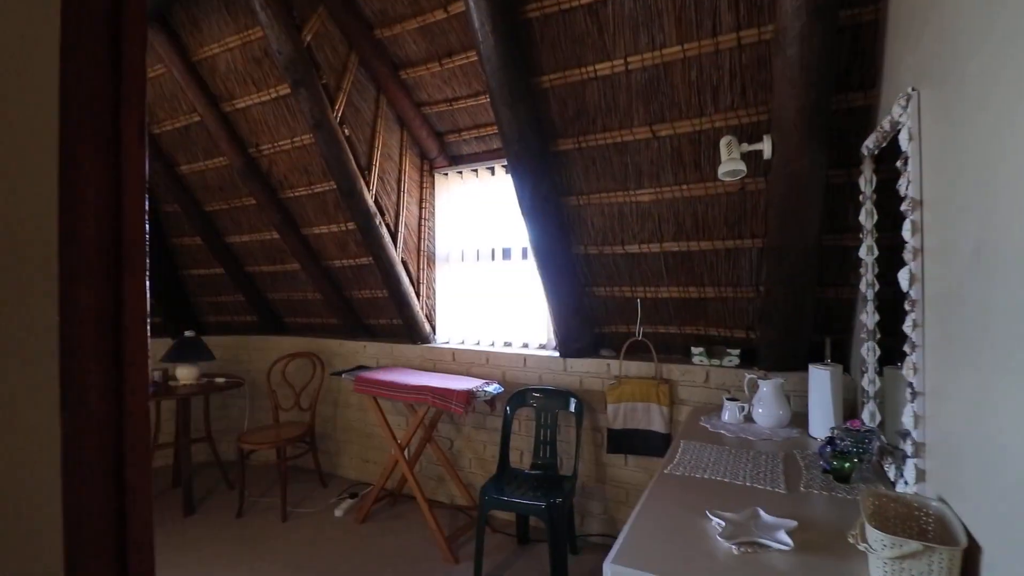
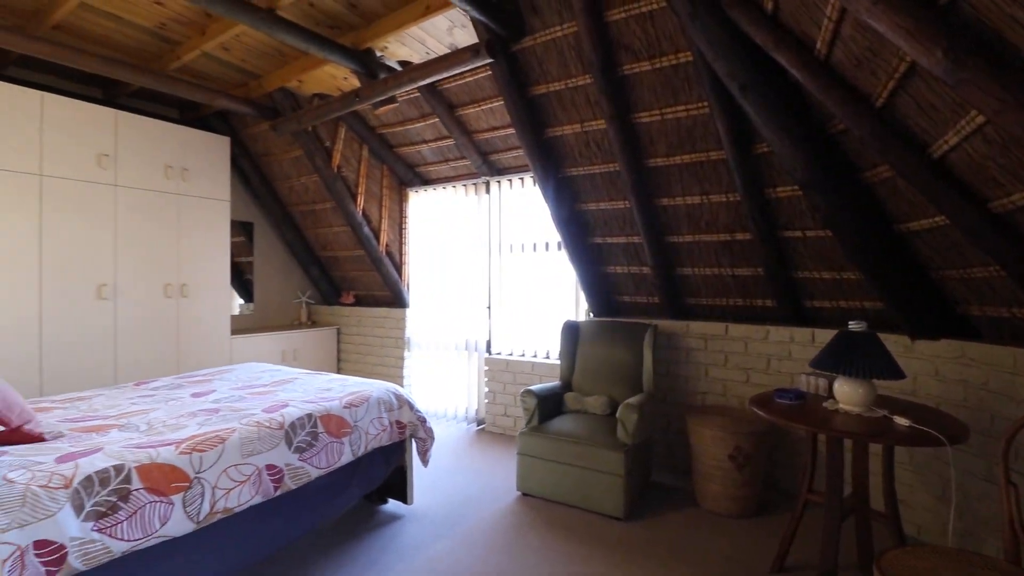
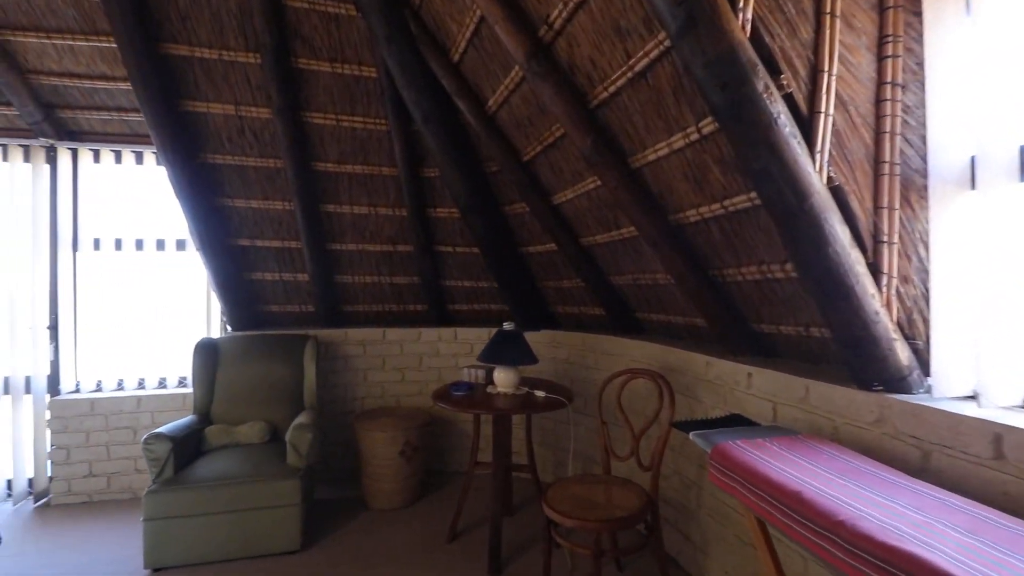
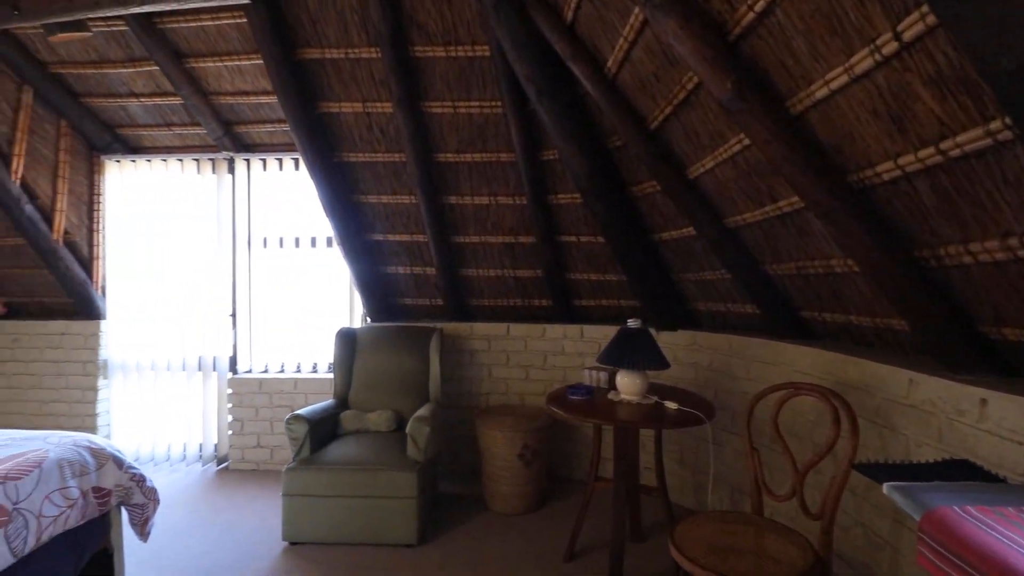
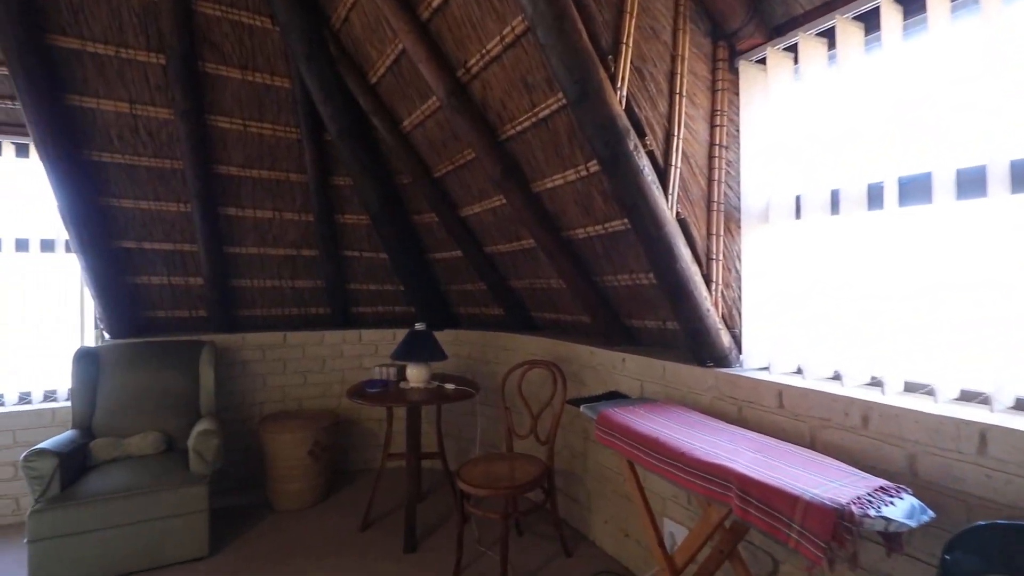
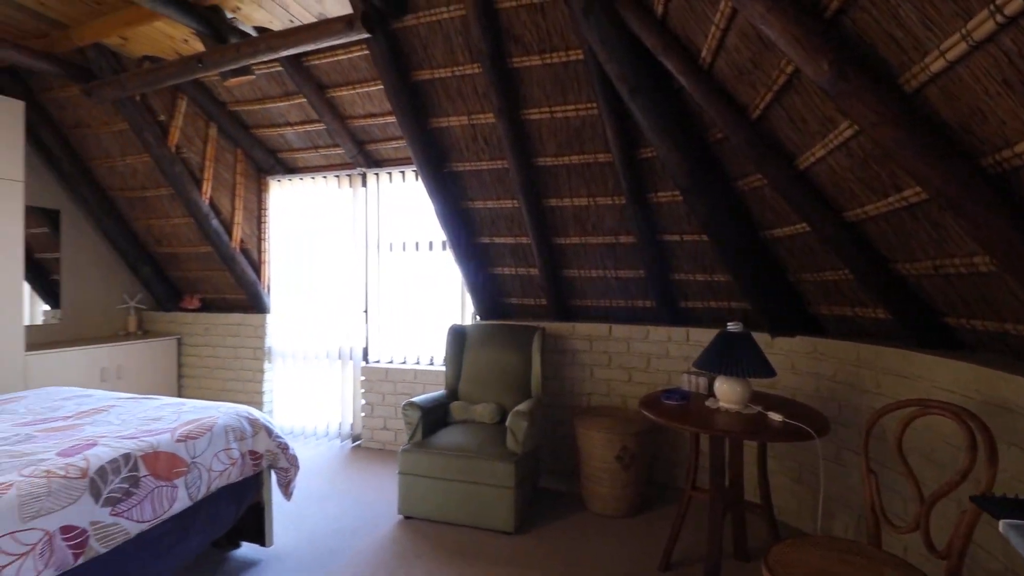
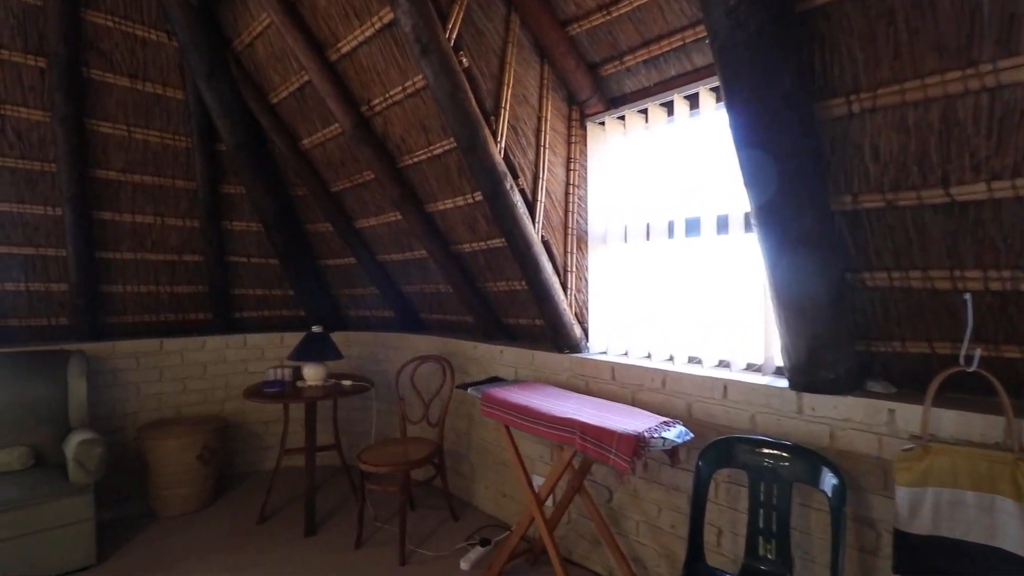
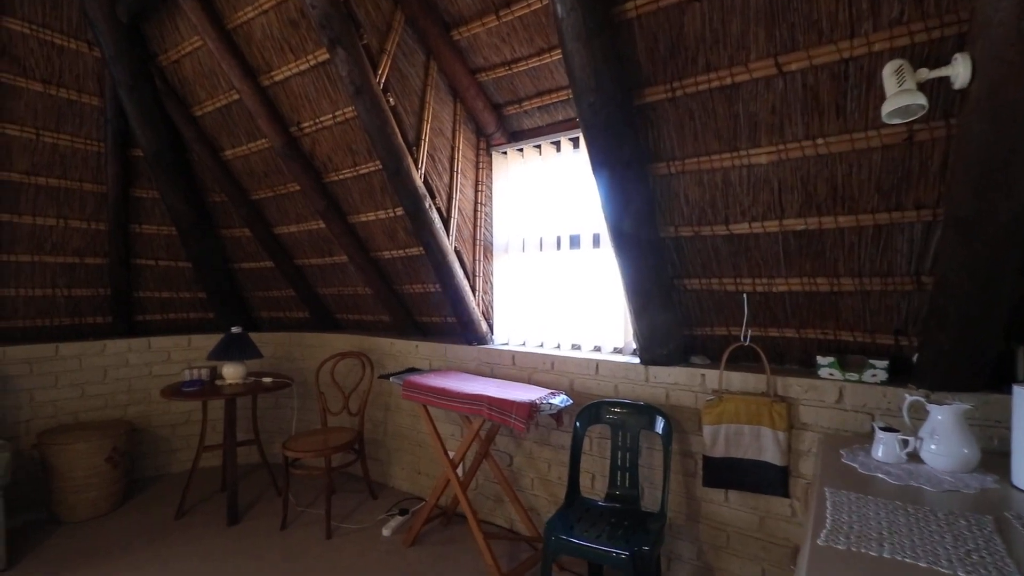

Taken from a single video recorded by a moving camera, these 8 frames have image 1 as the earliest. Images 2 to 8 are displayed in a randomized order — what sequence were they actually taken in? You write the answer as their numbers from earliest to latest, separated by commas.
8, 7, 5, 3, 4, 6, 2
